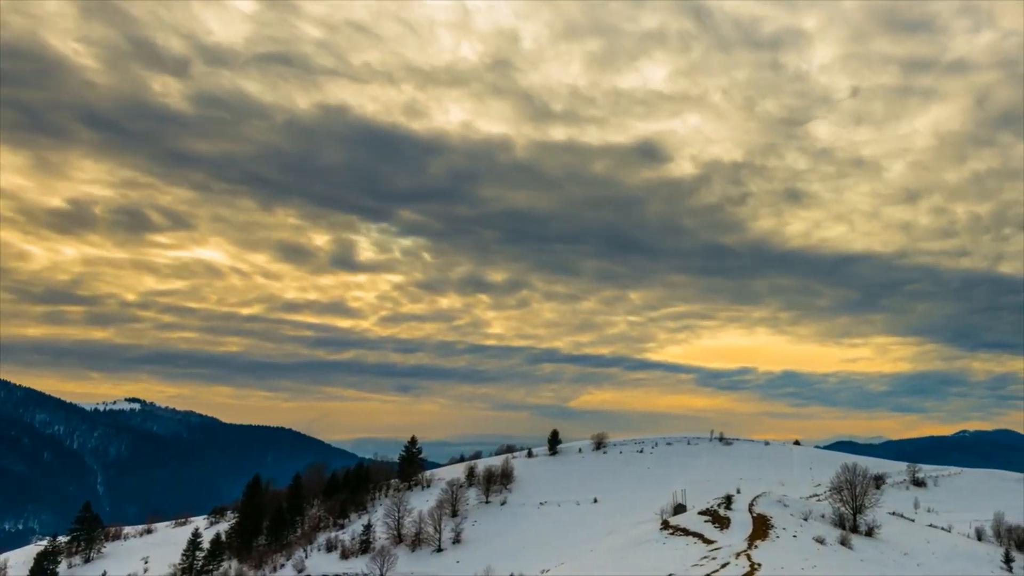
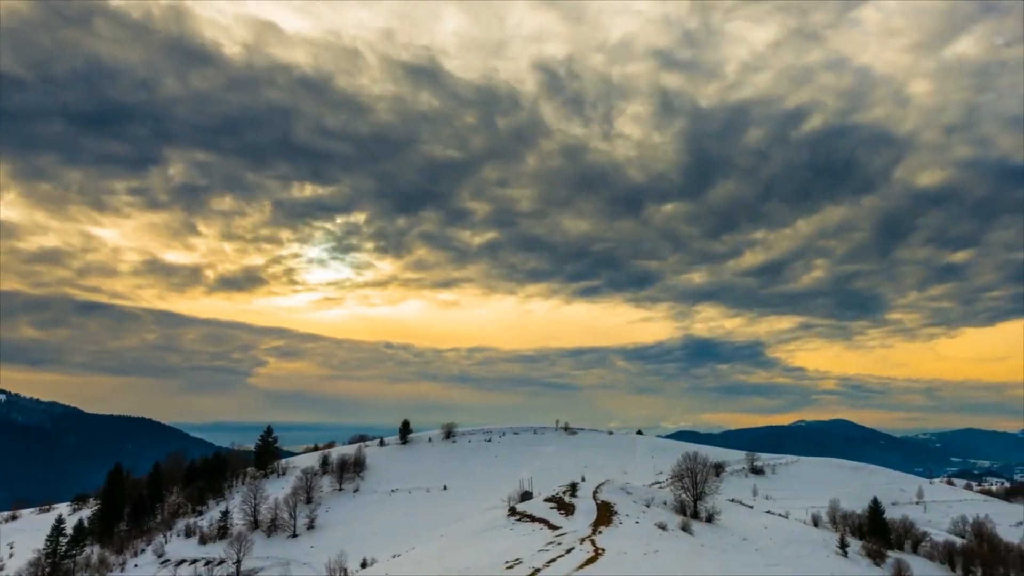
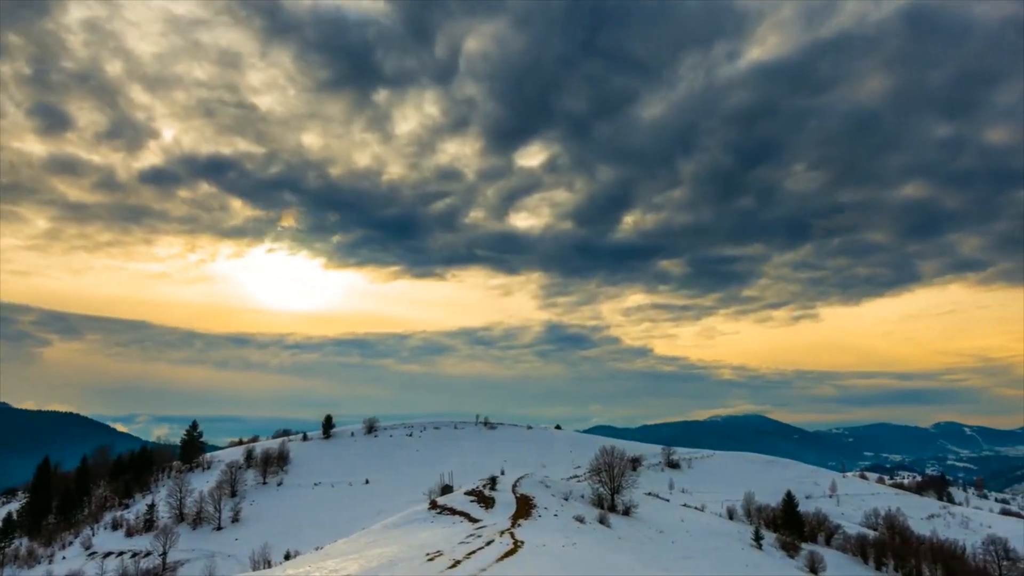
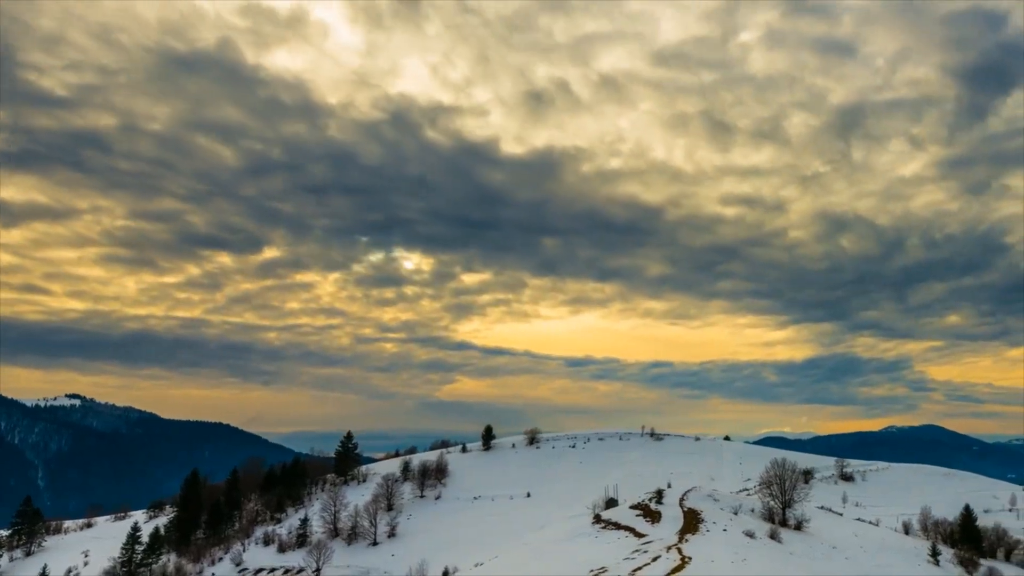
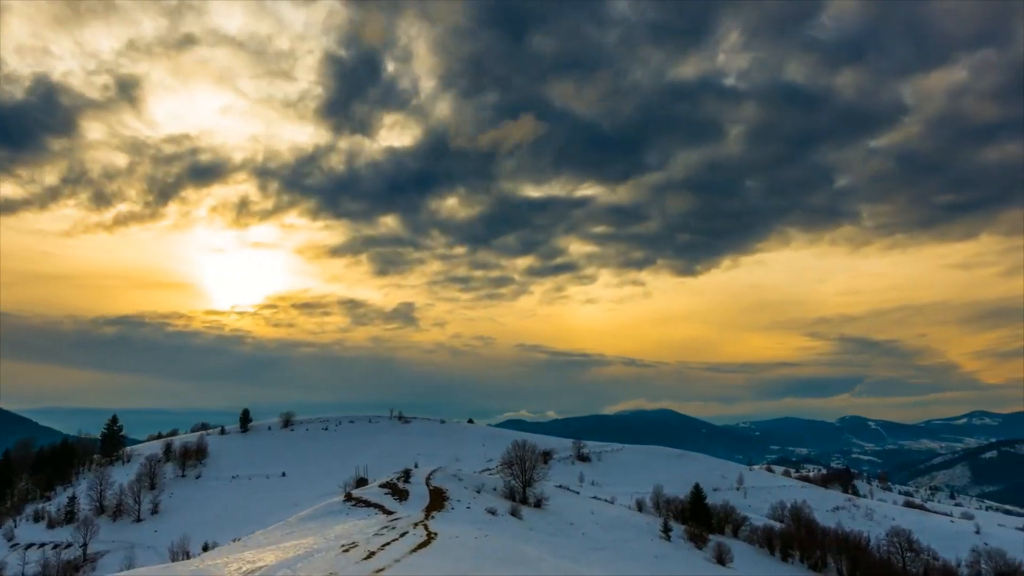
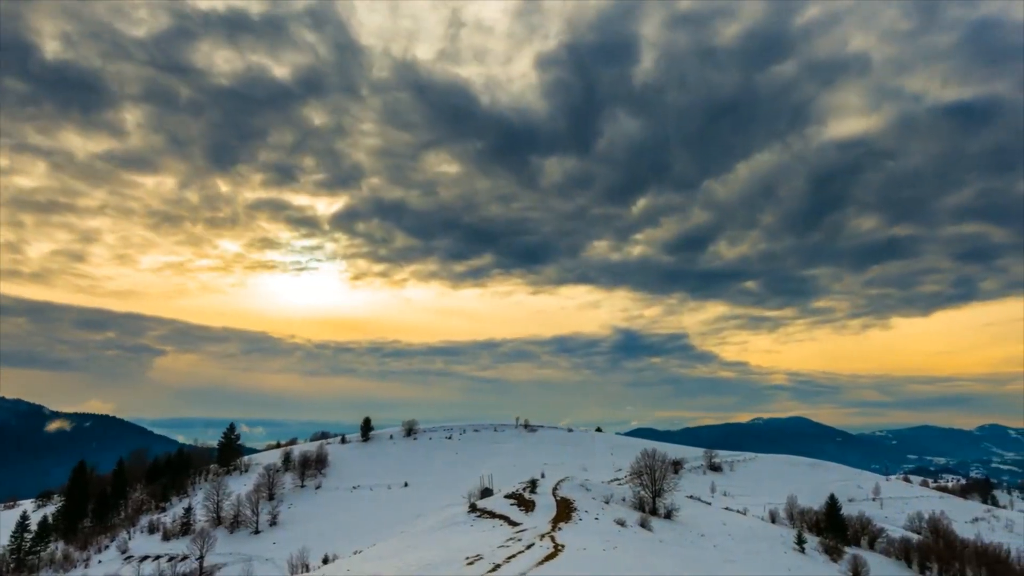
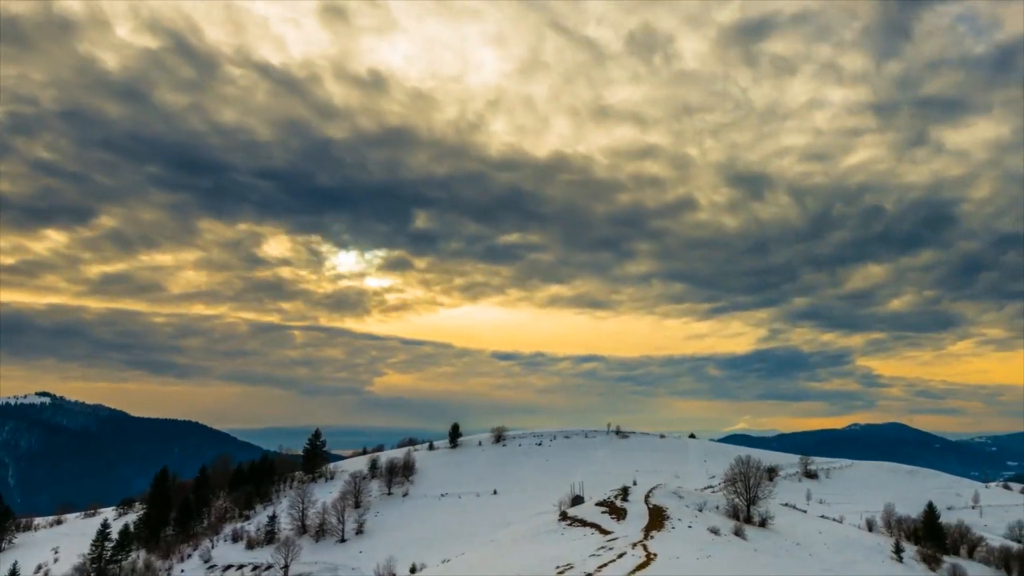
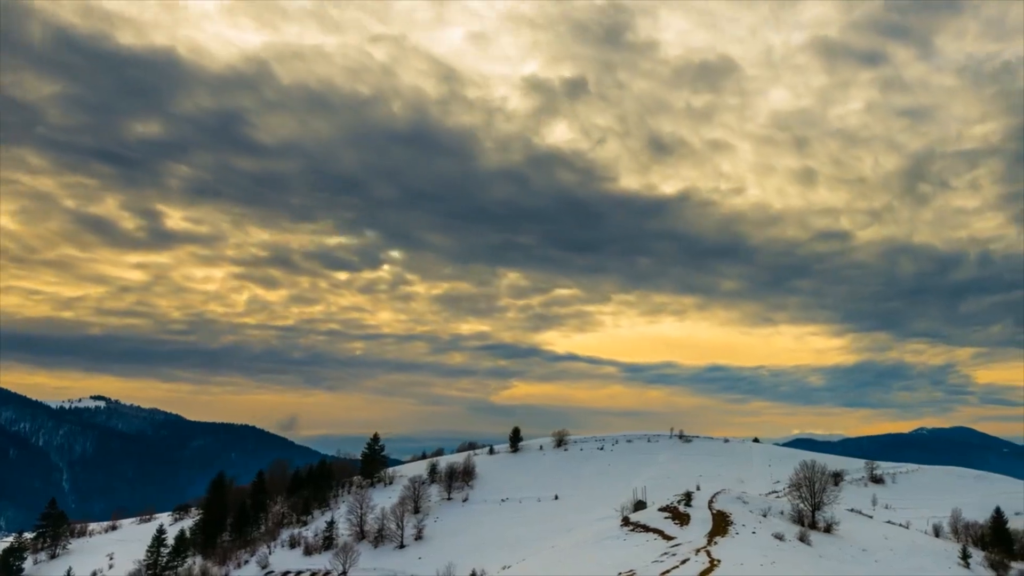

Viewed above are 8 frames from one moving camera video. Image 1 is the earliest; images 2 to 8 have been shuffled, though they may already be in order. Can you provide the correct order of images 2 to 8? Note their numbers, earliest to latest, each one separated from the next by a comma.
8, 4, 7, 2, 6, 3, 5
